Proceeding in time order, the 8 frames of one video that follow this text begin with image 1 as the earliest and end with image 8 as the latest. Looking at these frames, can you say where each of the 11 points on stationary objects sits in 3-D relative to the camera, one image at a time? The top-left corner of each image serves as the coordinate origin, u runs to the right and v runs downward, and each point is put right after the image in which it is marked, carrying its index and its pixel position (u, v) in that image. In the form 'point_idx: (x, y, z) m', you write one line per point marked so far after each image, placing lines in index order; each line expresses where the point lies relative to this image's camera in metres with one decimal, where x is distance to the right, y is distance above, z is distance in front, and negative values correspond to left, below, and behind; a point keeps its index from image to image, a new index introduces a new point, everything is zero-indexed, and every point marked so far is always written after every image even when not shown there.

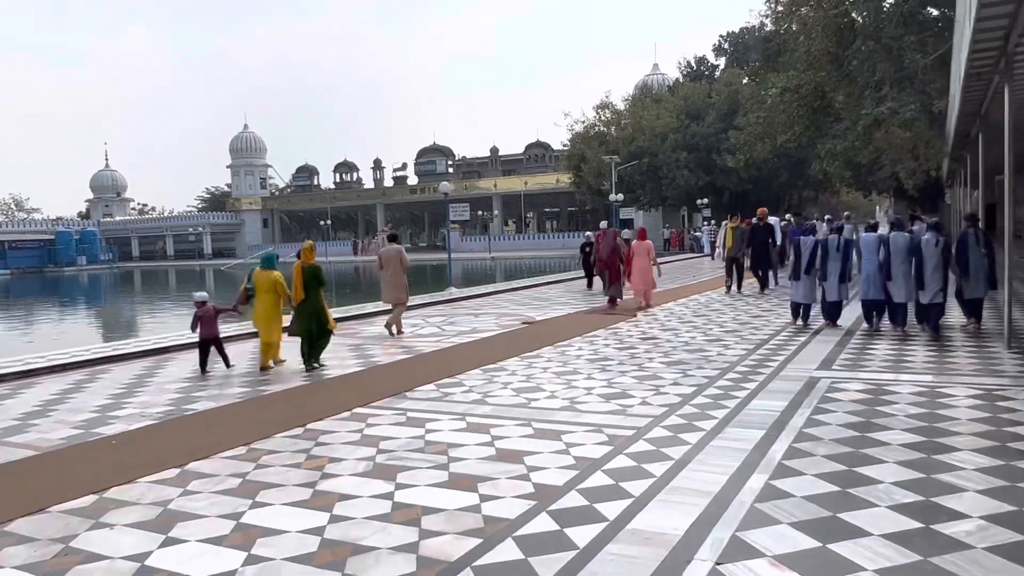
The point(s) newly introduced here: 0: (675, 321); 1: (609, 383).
0: (+2.5, -0.5, +11.7) m
1: (+0.9, -0.9, +7.2) m
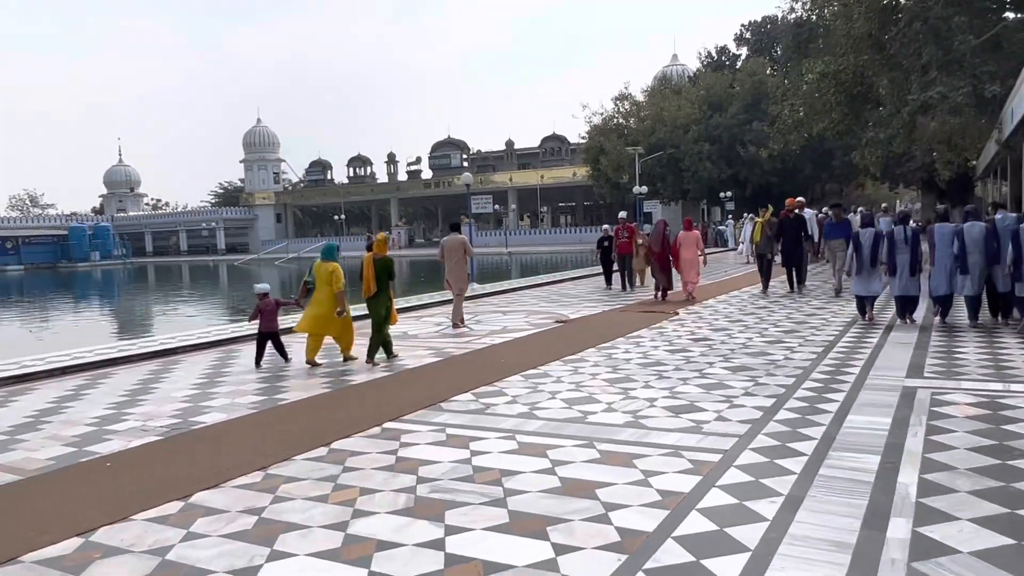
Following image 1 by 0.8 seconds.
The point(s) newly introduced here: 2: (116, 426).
0: (+3.0, -0.4, +10.8) m
1: (+1.3, -0.9, +6.3) m
2: (-3.2, -1.1, +6.2) m
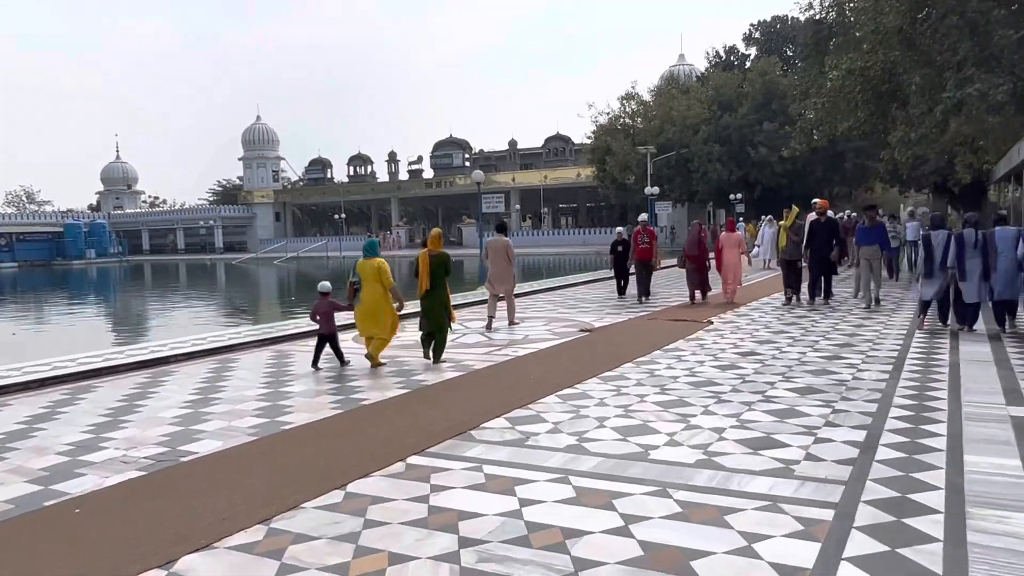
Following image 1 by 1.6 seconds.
0: (+3.2, -0.5, +10.0) m
1: (+1.6, -0.9, +5.4) m
2: (-2.9, -1.1, +5.3) m
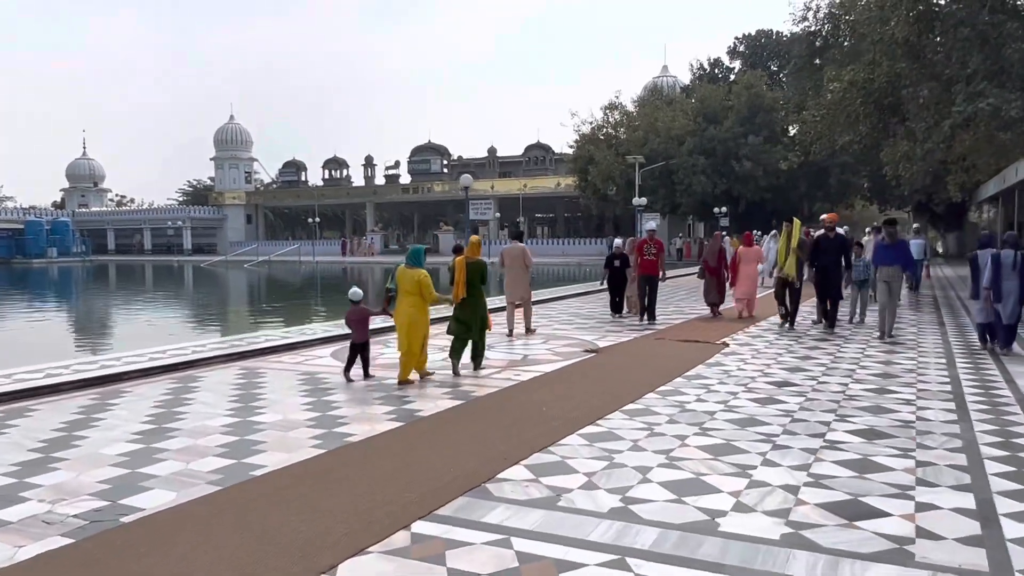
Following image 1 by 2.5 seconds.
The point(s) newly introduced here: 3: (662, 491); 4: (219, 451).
0: (+3.2, -0.8, +9.1) m
1: (+1.7, -1.1, +4.5) m
2: (-2.7, -1.2, +4.2) m
3: (+0.8, -1.1, +4.3) m
4: (-2.0, -1.1, +5.4) m
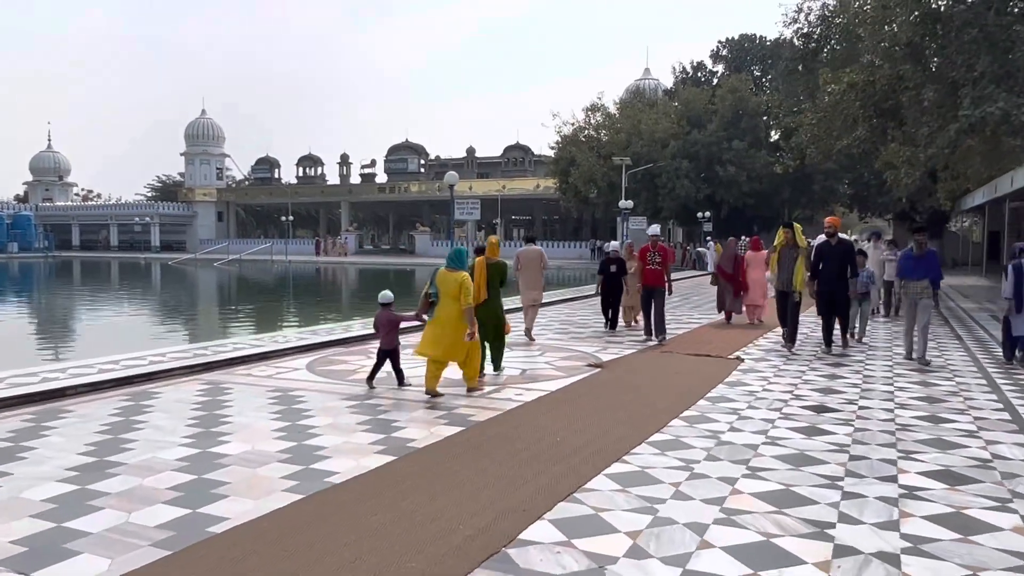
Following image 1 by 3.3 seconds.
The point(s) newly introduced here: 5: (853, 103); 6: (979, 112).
0: (+3.2, -0.9, +8.3) m
1: (+1.9, -1.2, +3.6) m
2: (-2.6, -1.2, +3.2) m
3: (+0.9, -1.2, +3.4) m
4: (-1.9, -1.2, +4.4) m
5: (+8.2, +4.4, +18.8) m
6: (+8.8, +3.3, +14.7) m
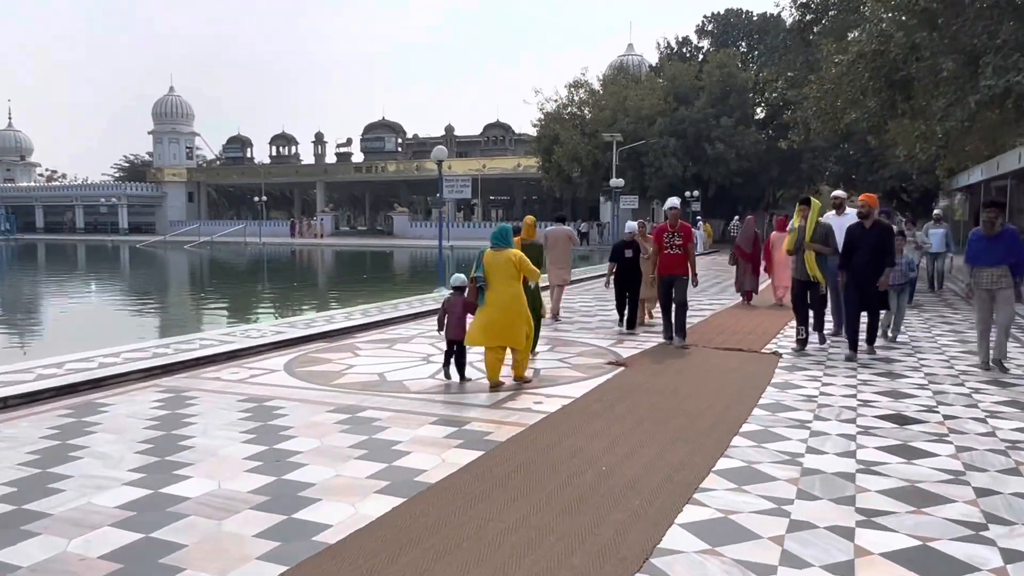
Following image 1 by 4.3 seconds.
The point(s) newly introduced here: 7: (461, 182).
0: (+3.3, -0.8, +7.3) m
1: (+2.1, -1.2, +2.6) m
2: (-2.3, -1.3, +2.1) m
3: (+1.2, -1.2, +2.4) m
4: (-1.7, -1.2, +3.2) m
5: (+7.9, +4.8, +17.8) m
6: (+8.7, +3.7, +13.8) m
7: (-1.1, +2.2, +16.3) m
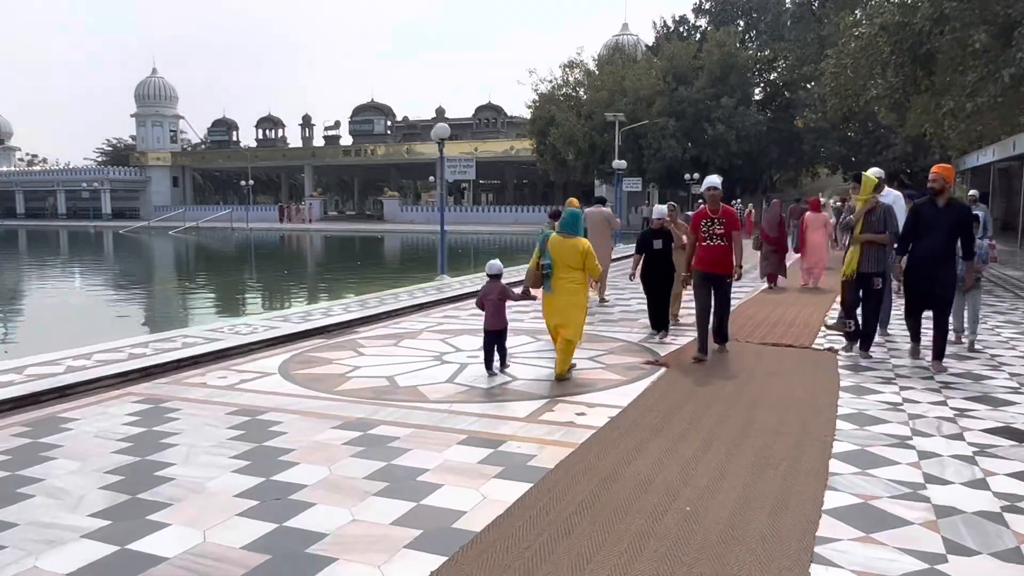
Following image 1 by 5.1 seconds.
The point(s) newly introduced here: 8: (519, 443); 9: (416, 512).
0: (+3.5, -0.7, +6.4) m
1: (+2.4, -1.2, +1.7) m
2: (-2.0, -1.3, +1.1) m
3: (+1.5, -1.2, +1.5) m
4: (-1.4, -1.2, +2.3) m
5: (+8.0, +5.2, +16.9) m
6: (+8.8, +3.9, +12.9) m
7: (-1.0, +2.5, +15.3) m
8: (0.0, -0.9, +4.6) m
9: (-0.4, -1.0, +3.6) m
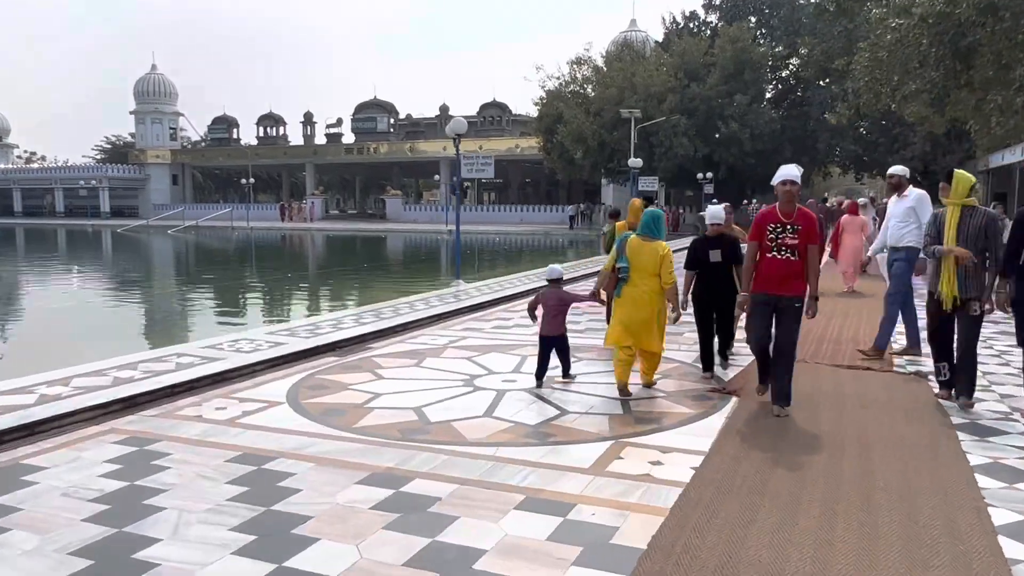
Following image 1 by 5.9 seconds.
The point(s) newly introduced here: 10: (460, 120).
0: (+3.9, -0.8, +5.5) m
1: (+2.8, -1.3, +0.8) m
2: (-1.7, -1.4, +0.2) m
3: (+1.8, -1.3, +0.6) m
4: (-1.1, -1.3, +1.4) m
5: (+8.3, +5.0, +16.0) m
6: (+9.2, +3.8, +12.0) m
7: (-0.6, +2.4, +14.4) m
8: (+0.4, -1.0, +3.7) m
9: (-0.1, -1.2, +2.7) m
10: (-0.9, +2.9, +13.5) m
